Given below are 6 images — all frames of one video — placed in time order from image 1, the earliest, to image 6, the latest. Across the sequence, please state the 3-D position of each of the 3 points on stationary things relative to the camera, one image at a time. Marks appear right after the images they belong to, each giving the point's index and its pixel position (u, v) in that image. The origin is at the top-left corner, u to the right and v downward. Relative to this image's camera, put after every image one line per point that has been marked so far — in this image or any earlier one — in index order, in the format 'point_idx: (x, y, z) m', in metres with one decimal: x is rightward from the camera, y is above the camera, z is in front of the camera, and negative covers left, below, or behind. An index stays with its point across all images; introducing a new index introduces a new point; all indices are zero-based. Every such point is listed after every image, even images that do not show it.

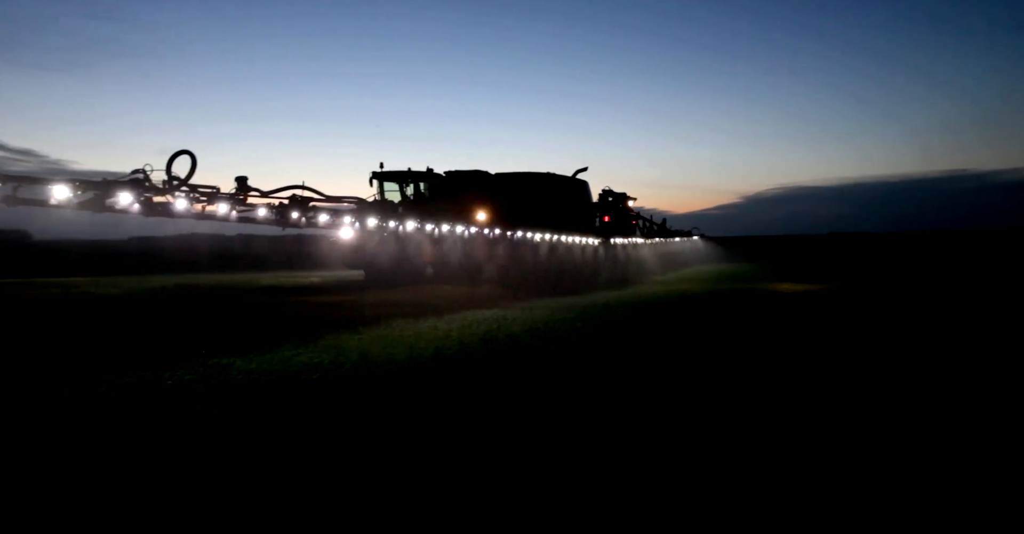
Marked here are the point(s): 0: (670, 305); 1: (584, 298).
0: (+2.7, -0.8, +14.1) m
1: (+1.3, -0.6, +14.0) m
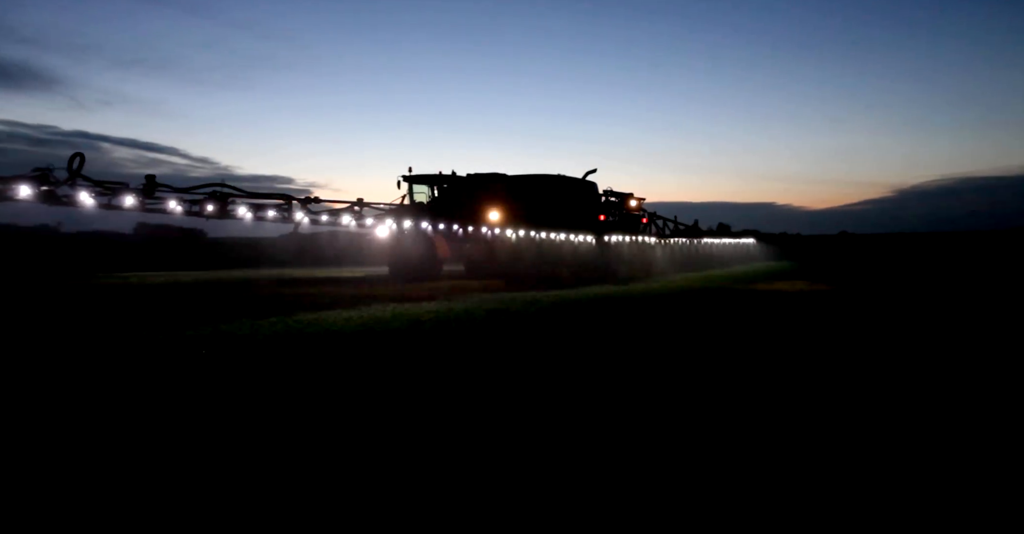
0: (+2.9, -0.8, +15.0) m
1: (+1.4, -0.5, +15.0) m
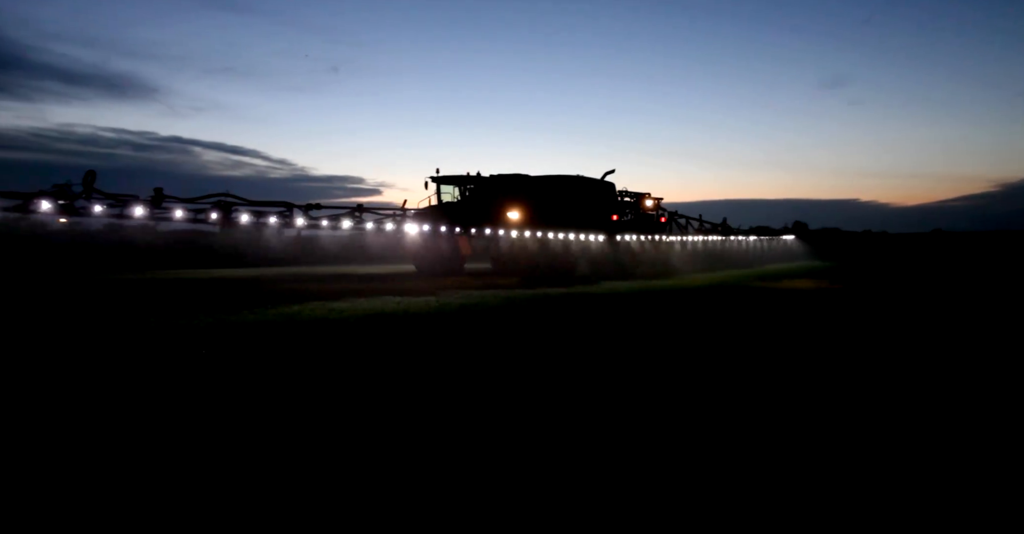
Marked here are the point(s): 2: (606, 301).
0: (+3.2, -0.7, +15.3) m
1: (+1.8, -0.5, +15.5) m
2: (+2.0, -0.8, +14.4) m
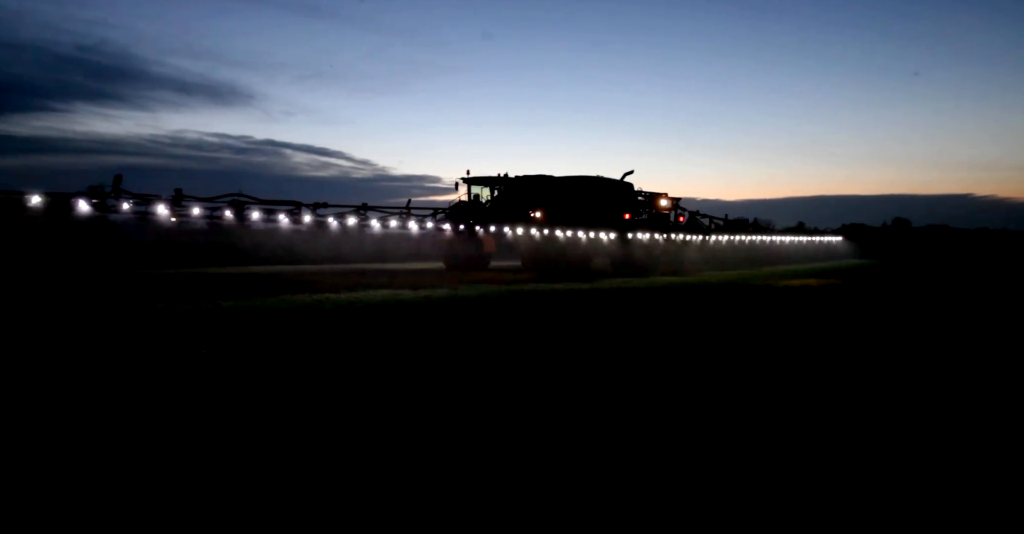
0: (+3.6, -0.7, +15.7) m
1: (+2.2, -0.4, +16.1) m
2: (+2.3, -0.7, +15.0) m
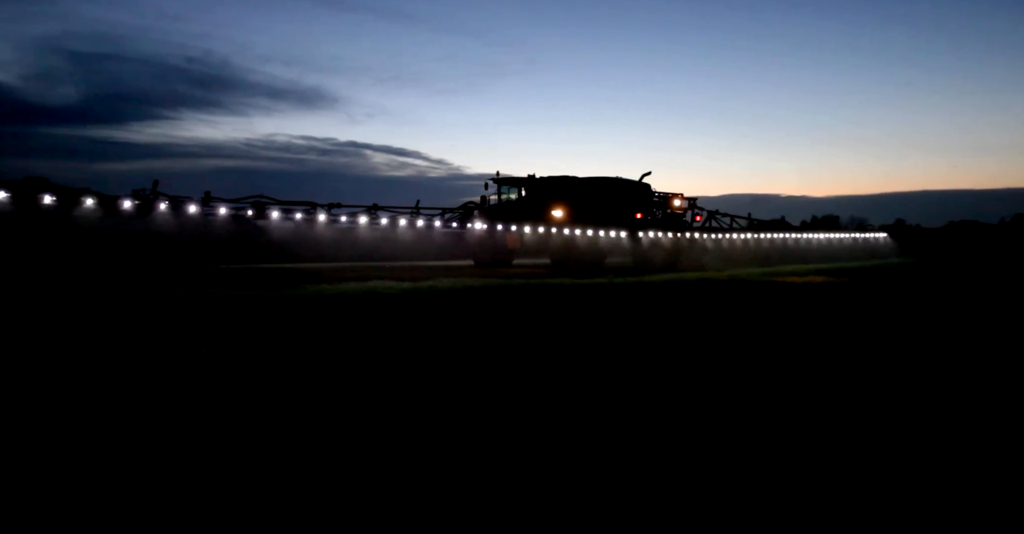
0: (+4.1, -0.6, +16.3) m
1: (+2.7, -0.3, +16.9) m
2: (+2.6, -0.6, +15.8) m
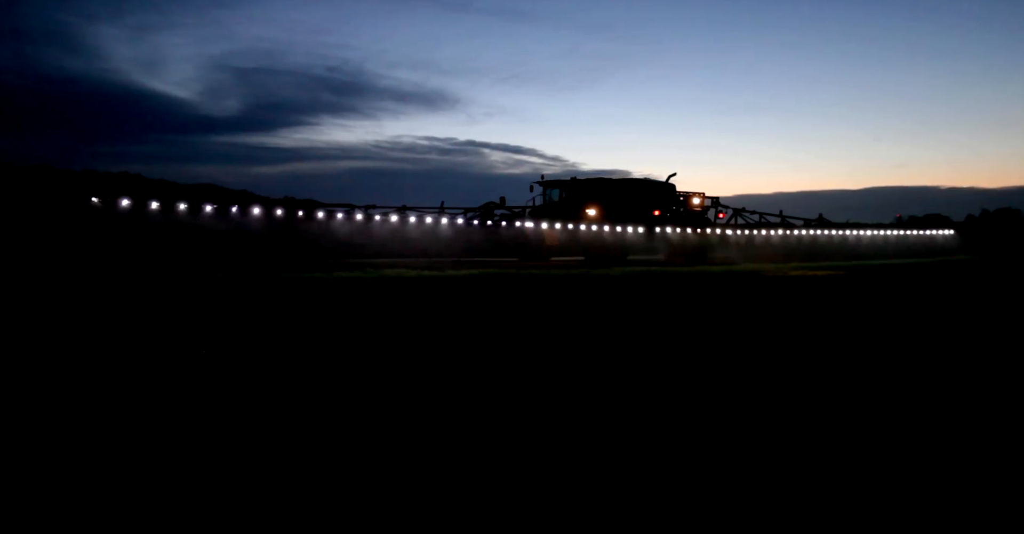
0: (+4.8, -0.4, +17.6) m
1: (+3.6, -0.2, +18.4) m
2: (+3.3, -0.4, +17.4) m
